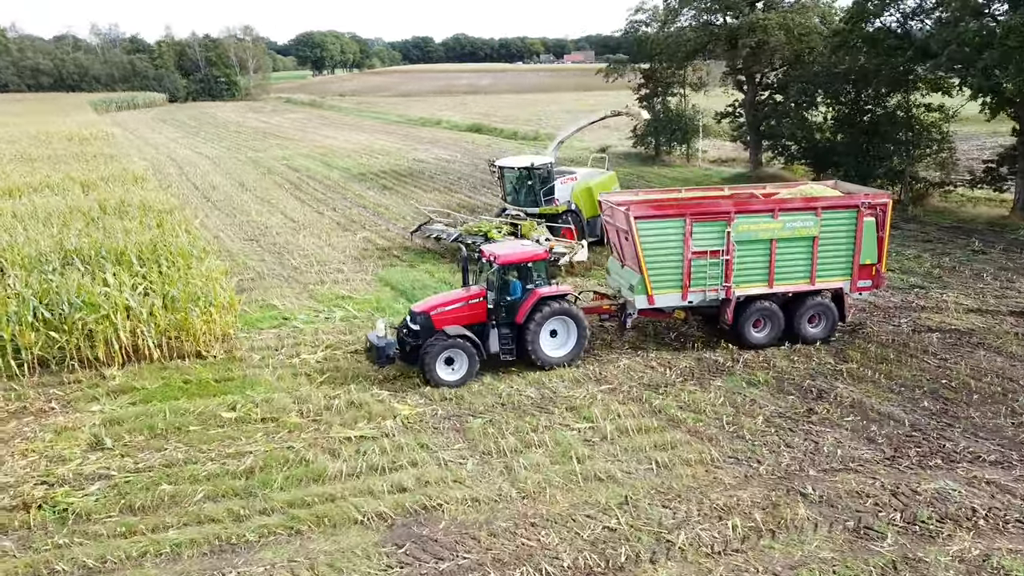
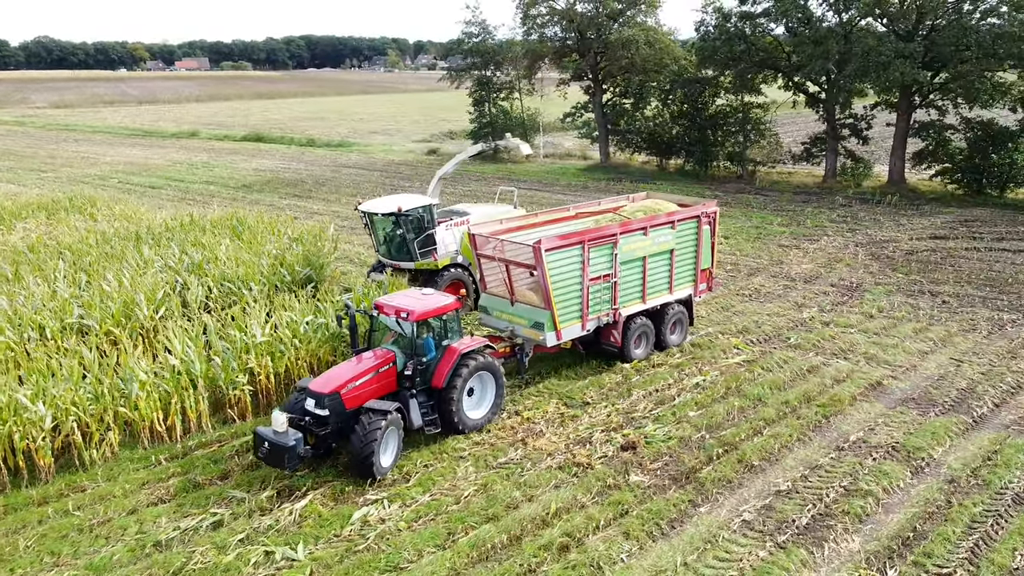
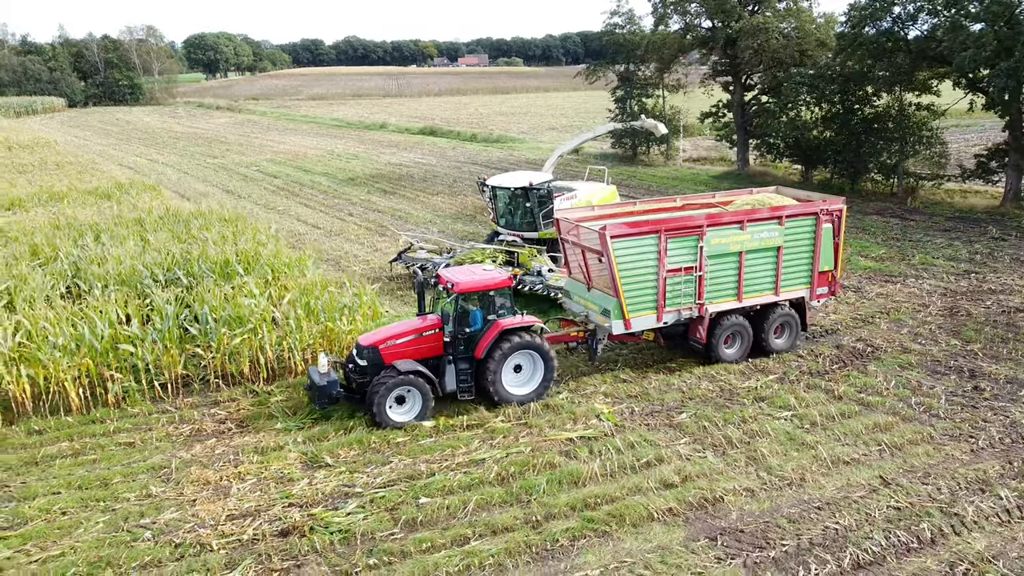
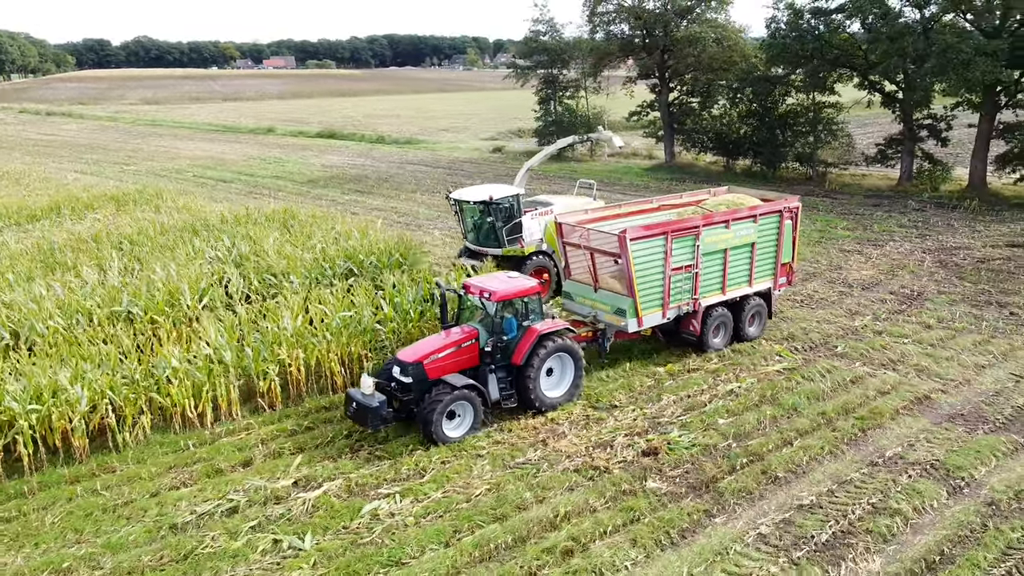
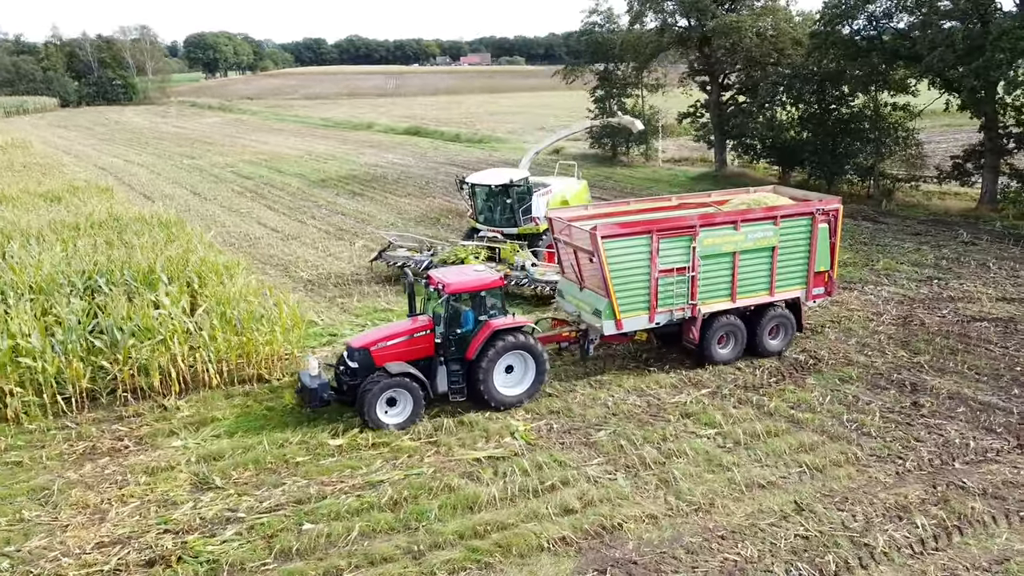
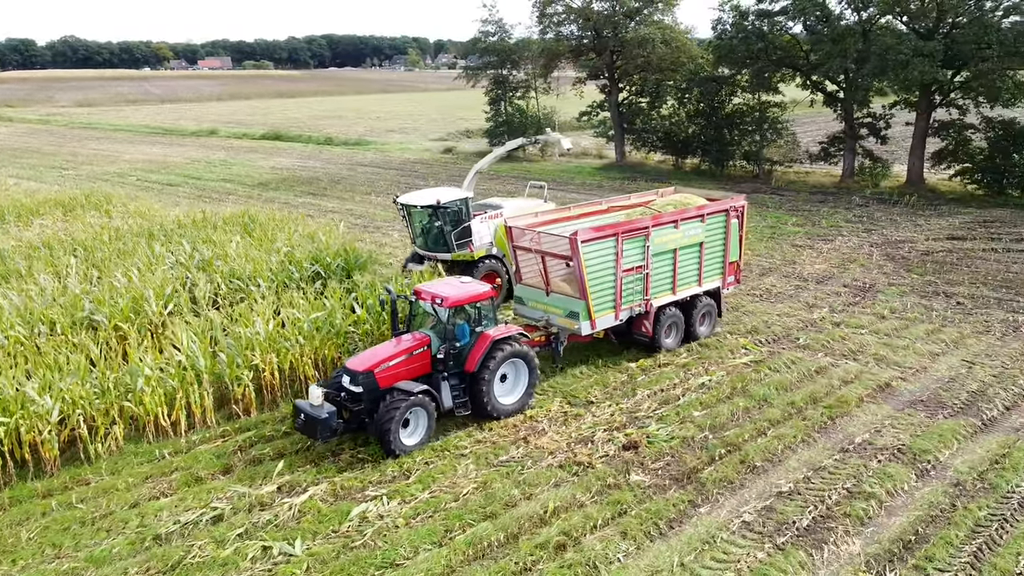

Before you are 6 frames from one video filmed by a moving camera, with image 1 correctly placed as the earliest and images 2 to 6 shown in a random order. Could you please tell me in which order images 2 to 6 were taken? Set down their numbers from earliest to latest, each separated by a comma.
5, 3, 4, 6, 2
